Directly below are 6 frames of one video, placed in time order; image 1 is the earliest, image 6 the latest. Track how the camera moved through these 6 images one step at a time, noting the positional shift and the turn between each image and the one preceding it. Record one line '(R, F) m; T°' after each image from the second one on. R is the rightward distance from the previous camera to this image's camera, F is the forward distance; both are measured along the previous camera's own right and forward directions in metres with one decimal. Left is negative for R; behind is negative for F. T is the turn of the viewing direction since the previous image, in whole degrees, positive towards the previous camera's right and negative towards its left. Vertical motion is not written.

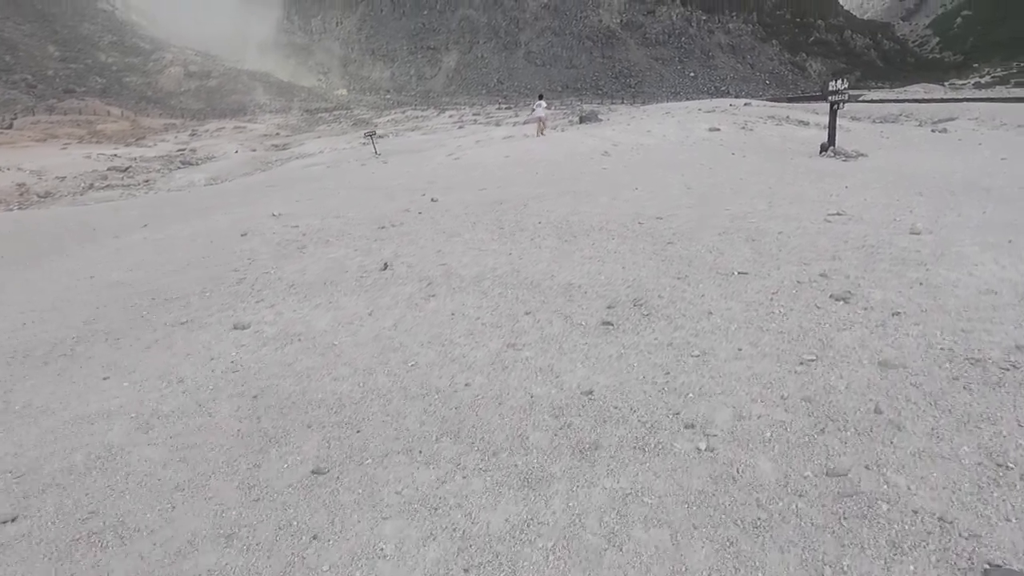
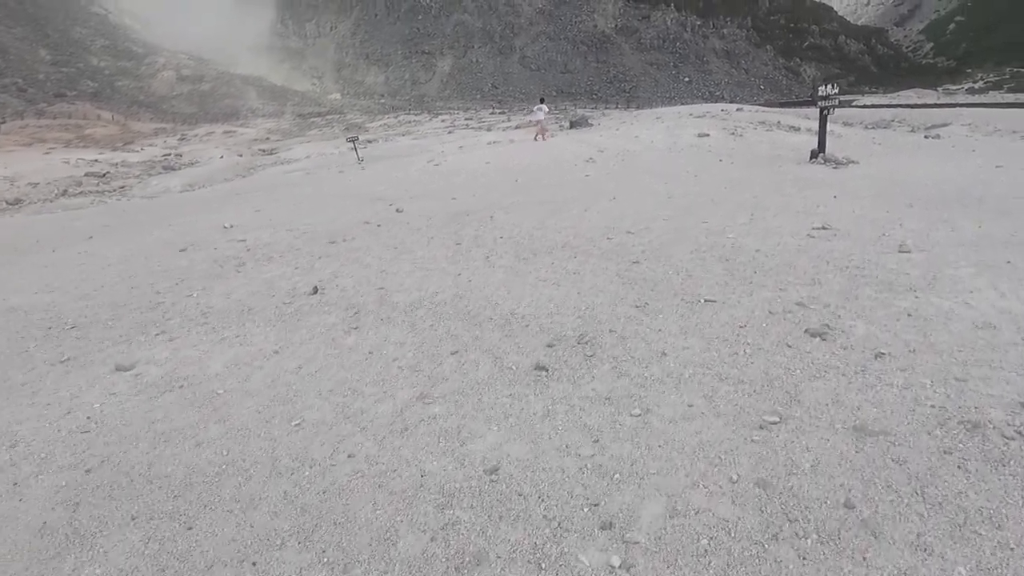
(+0.5, +0.8) m; 0°
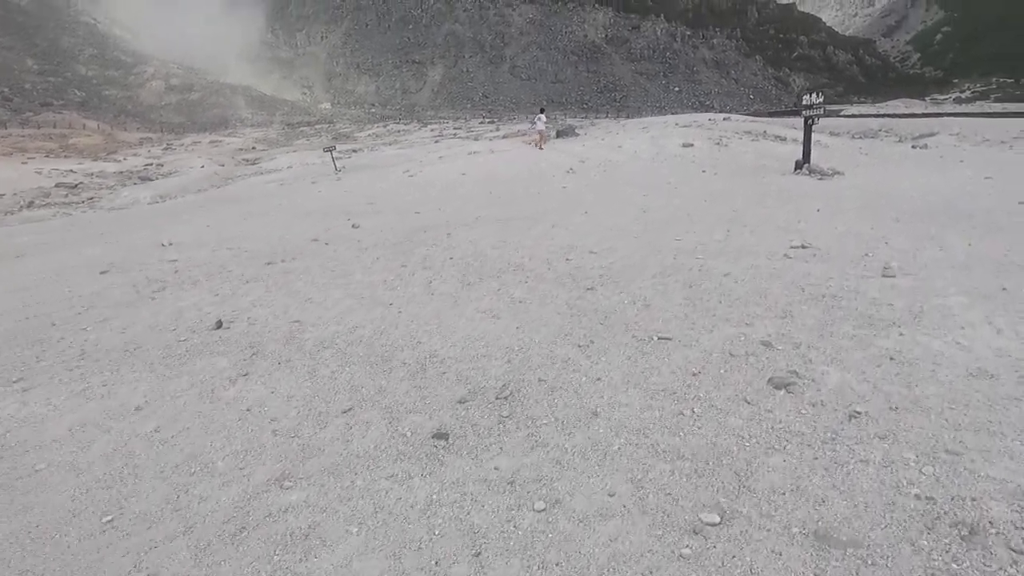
(+0.5, +0.8) m; +1°
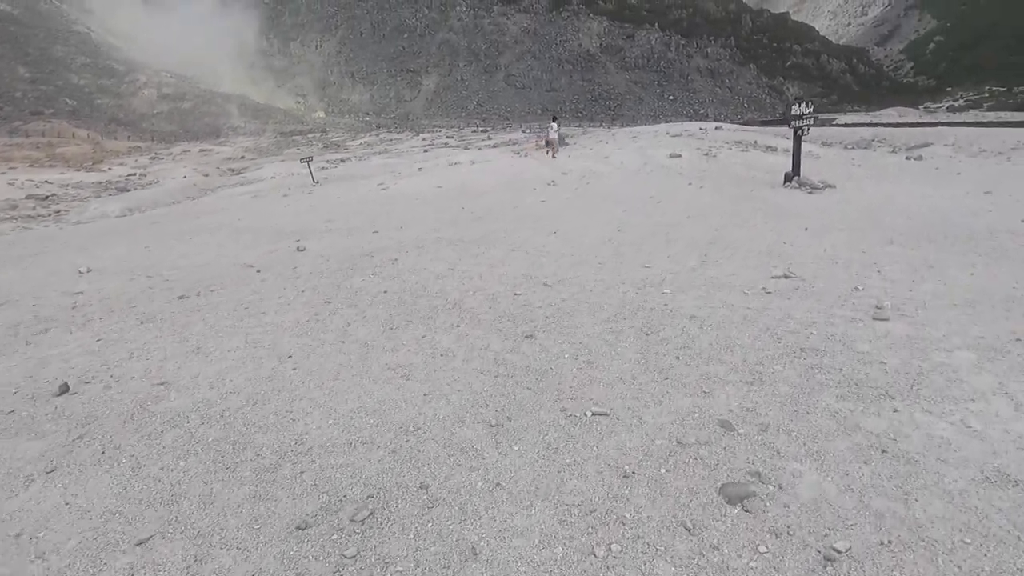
(+0.6, +1.1) m; 0°
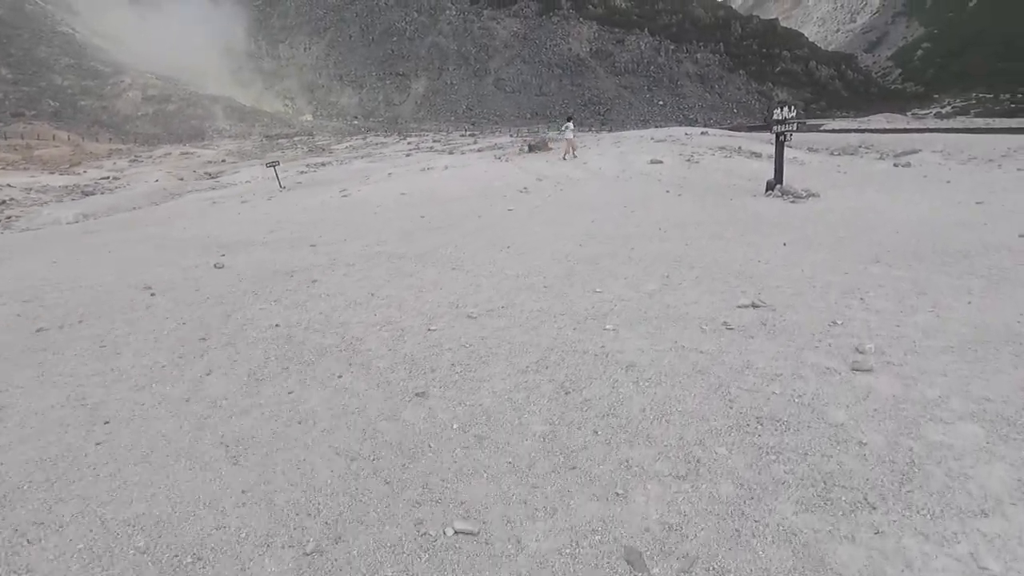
(+0.7, +1.2) m; +1°
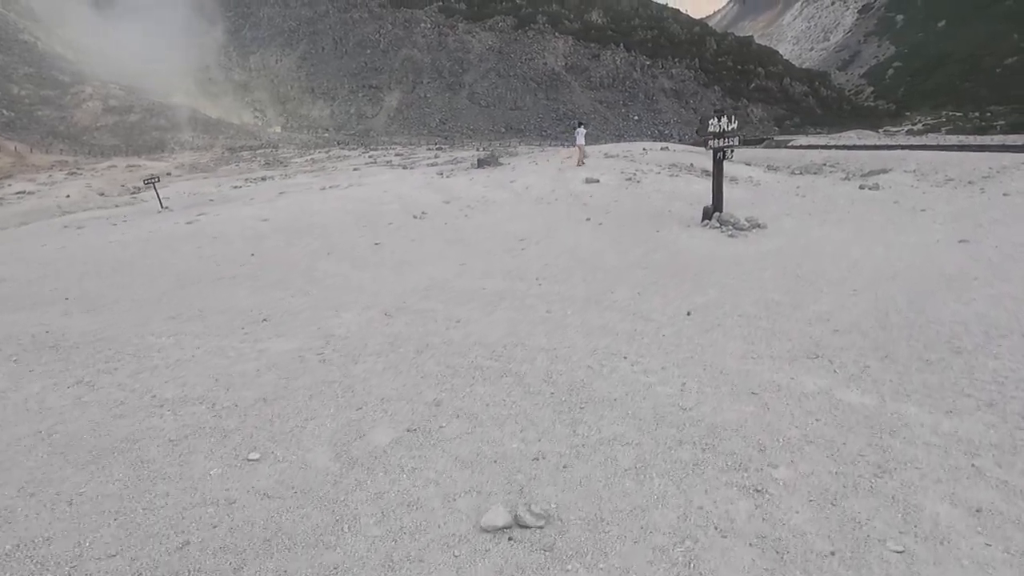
(+2.5, +3.9) m; +2°
